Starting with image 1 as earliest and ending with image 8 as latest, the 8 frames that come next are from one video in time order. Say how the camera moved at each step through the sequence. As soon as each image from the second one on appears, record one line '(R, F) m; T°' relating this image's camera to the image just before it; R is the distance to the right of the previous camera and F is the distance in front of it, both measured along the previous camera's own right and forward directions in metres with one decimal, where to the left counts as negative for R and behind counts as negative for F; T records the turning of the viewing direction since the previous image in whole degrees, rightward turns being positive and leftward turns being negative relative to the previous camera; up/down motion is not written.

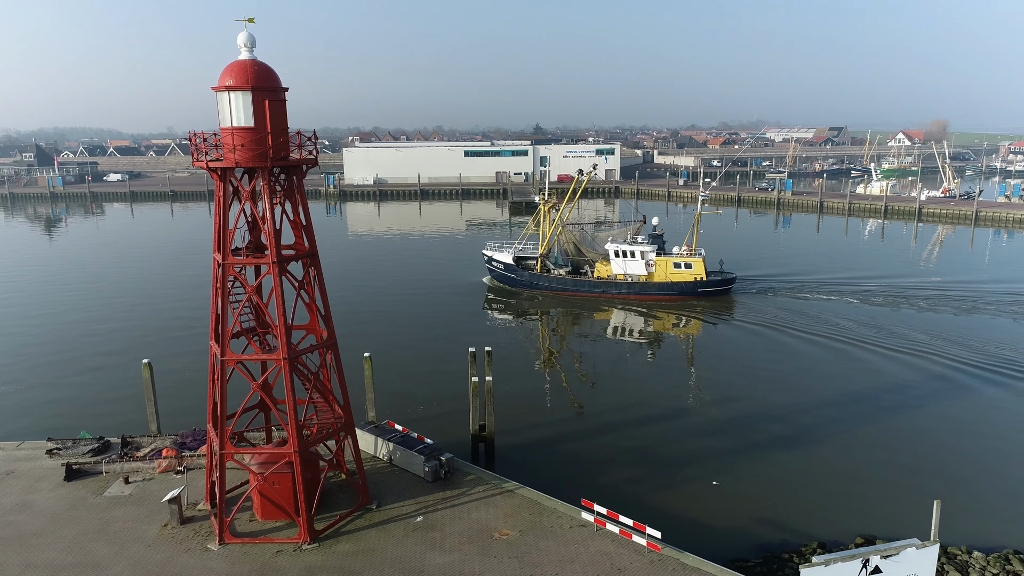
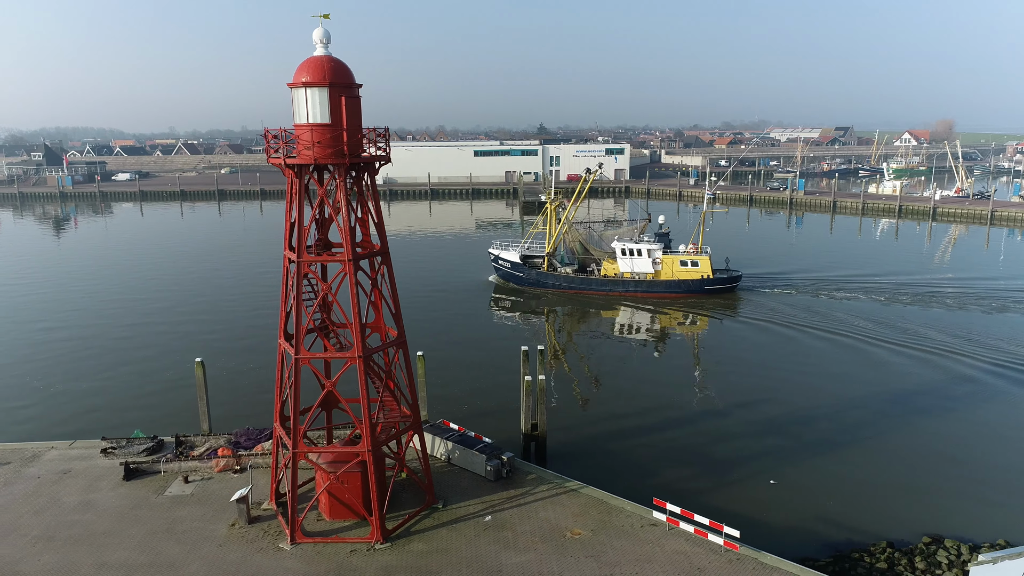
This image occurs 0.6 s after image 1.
(-0.9, +0.1) m; 0°
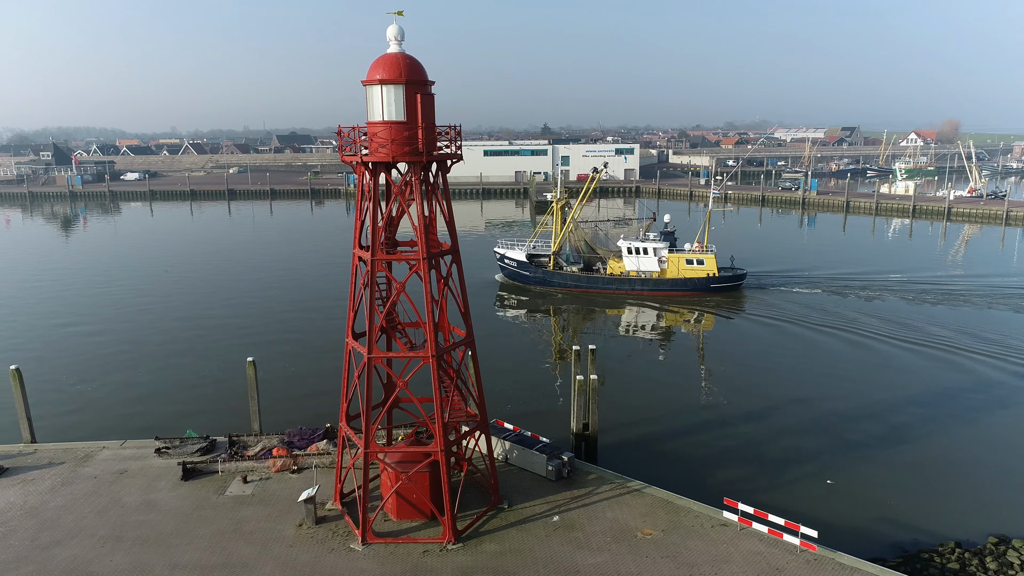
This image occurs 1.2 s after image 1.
(-0.8, +0.1) m; 0°
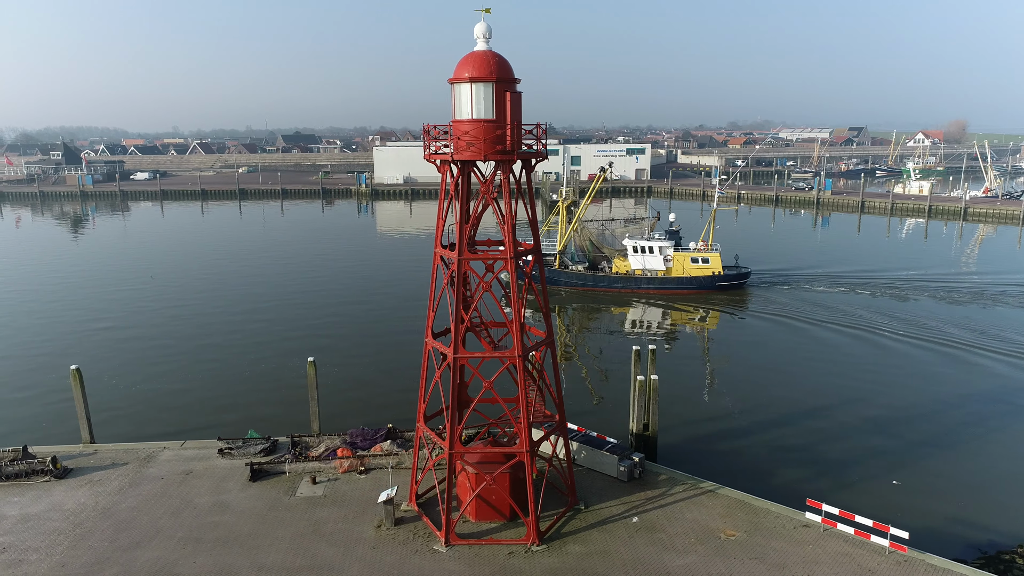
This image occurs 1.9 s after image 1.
(-1.0, +0.1) m; 0°
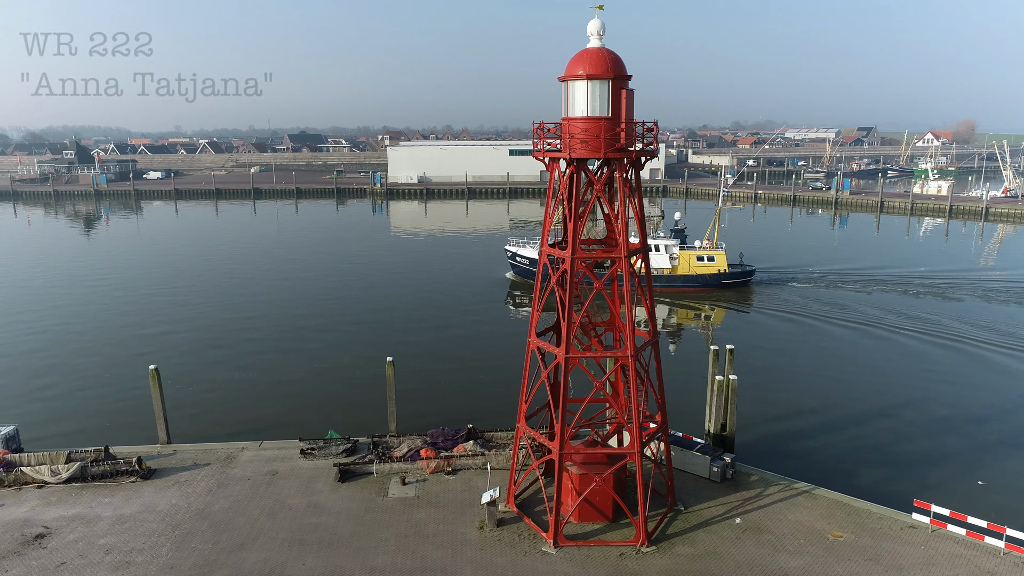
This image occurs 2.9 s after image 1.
(-1.3, +0.1) m; 0°
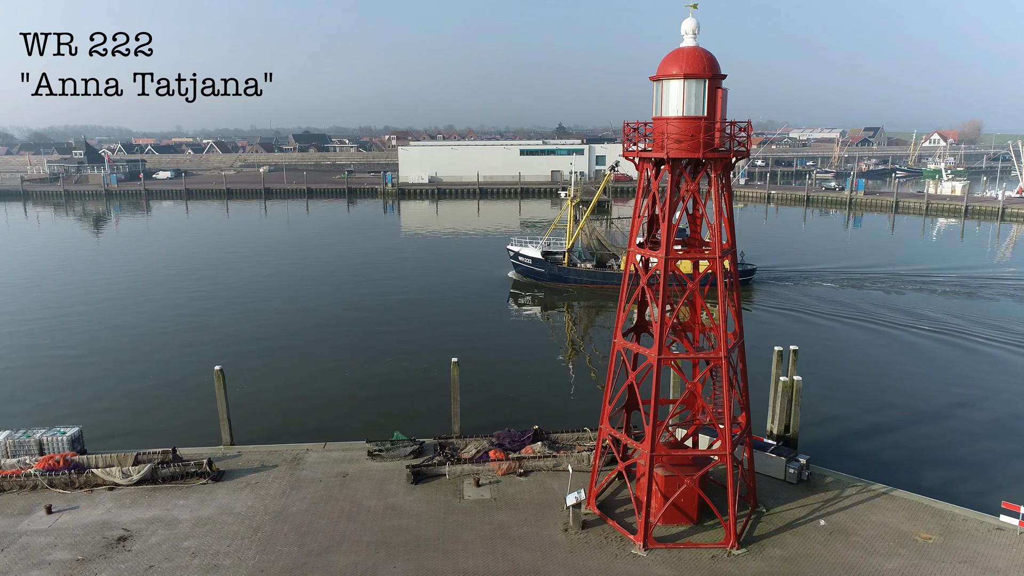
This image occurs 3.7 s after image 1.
(-1.0, +0.1) m; 0°
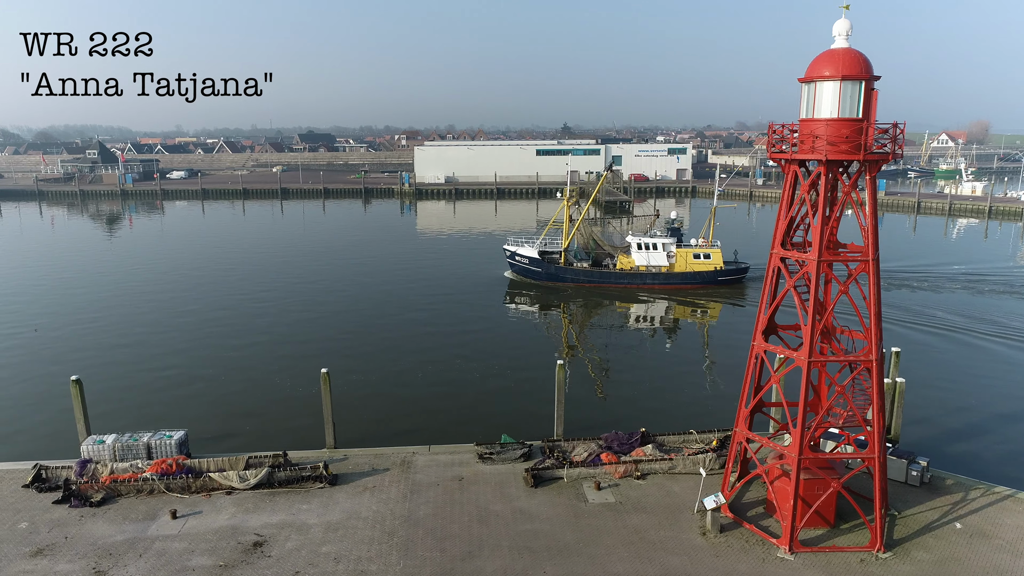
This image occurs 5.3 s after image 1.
(-1.7, +0.1) m; 0°
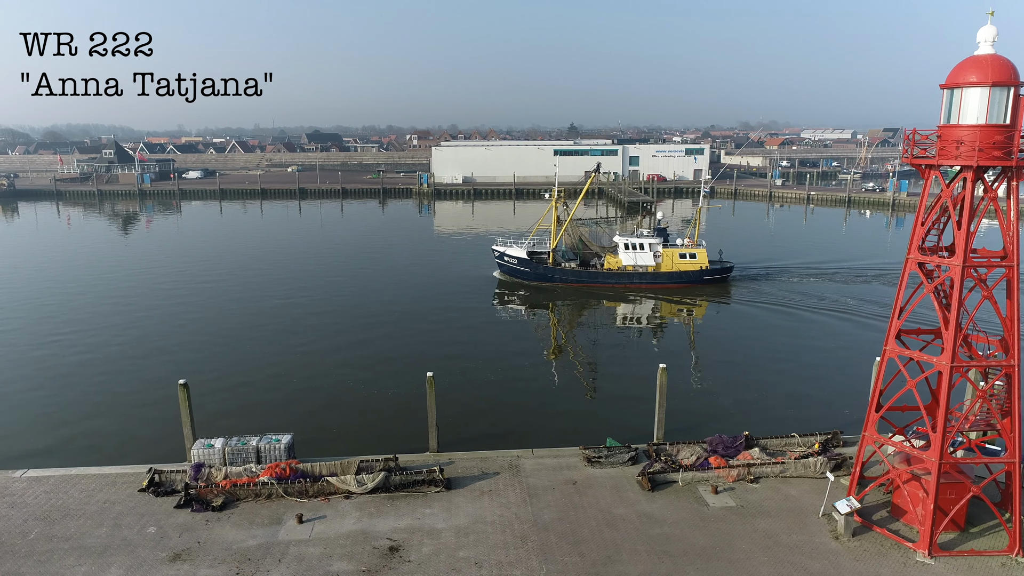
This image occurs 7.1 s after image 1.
(-1.6, 0.0) m; 0°
